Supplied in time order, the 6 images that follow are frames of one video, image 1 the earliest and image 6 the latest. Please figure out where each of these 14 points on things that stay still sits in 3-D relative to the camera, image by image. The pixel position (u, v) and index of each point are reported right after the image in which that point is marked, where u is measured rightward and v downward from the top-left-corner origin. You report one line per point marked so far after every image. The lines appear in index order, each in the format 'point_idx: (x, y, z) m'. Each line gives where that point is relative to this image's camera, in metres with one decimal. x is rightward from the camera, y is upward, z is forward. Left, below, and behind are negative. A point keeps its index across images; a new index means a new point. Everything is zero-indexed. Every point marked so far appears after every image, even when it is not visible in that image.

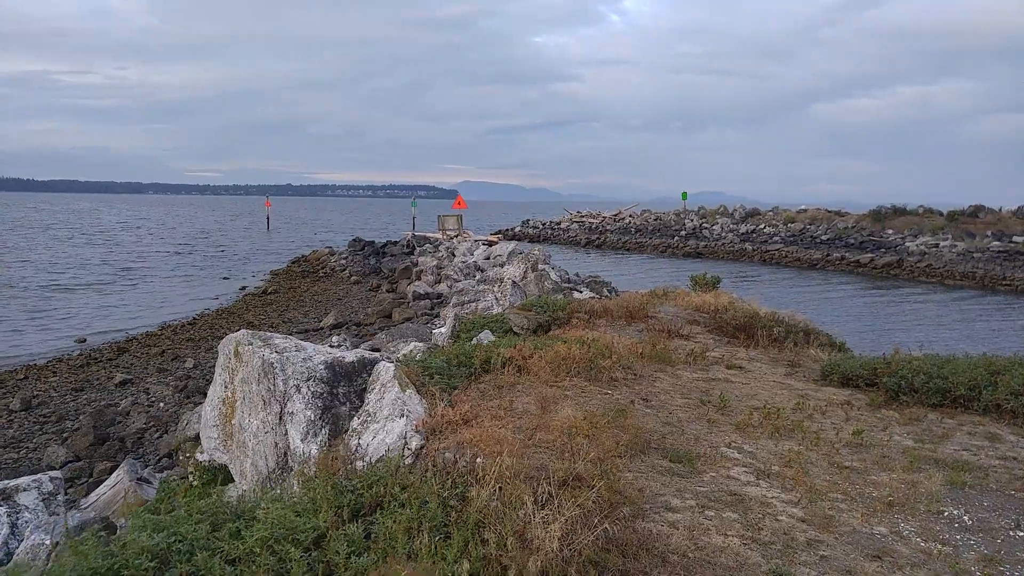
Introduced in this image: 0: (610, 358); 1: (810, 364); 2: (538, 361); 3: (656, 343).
0: (+0.8, -0.6, +5.6) m
1: (+3.2, -0.8, +7.2) m
2: (+0.2, -0.6, +5.2) m
3: (+1.6, -0.6, +7.3) m
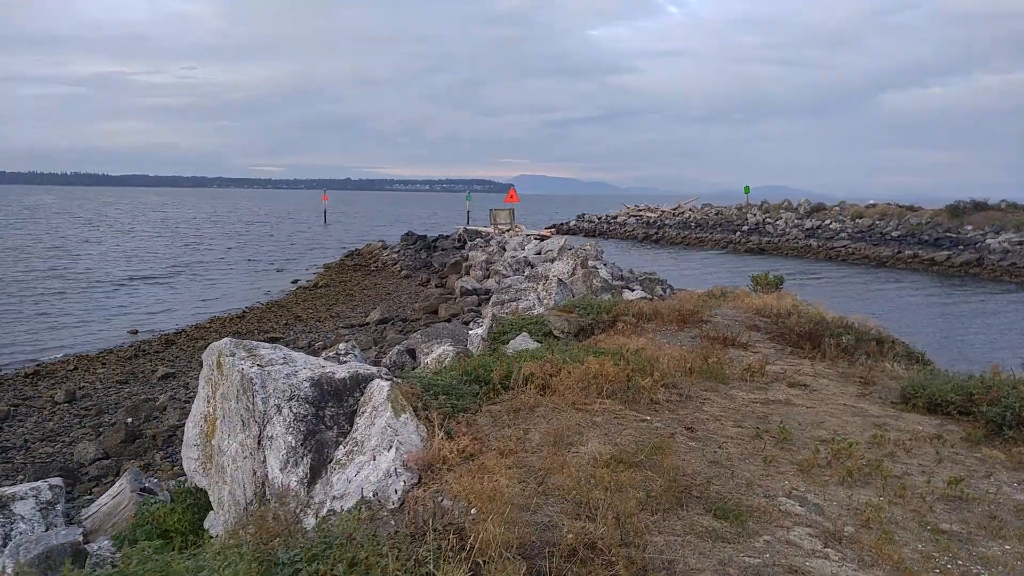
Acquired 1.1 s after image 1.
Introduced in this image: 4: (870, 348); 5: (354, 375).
0: (+1.0, -0.6, +4.9) m
1: (+3.5, -0.9, +6.3) m
2: (+0.4, -0.6, +4.5) m
3: (+1.9, -0.6, +6.5) m
4: (+4.4, -0.7, +8.4) m
5: (-0.9, -0.5, +3.8) m
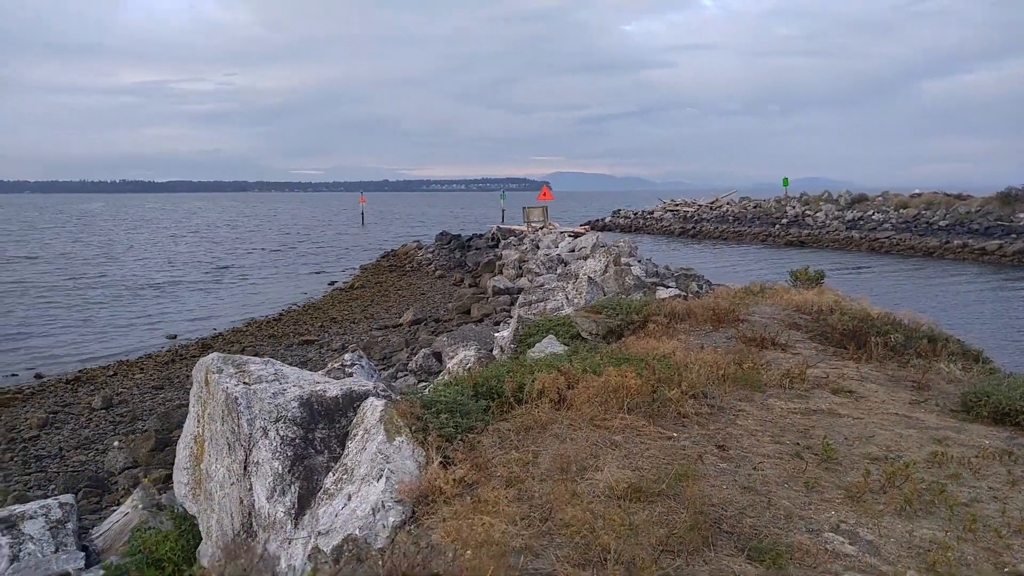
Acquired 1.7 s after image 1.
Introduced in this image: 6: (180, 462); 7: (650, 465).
0: (+1.1, -0.6, +4.5) m
1: (+3.6, -0.8, +5.7) m
2: (+0.4, -0.6, +4.1) m
3: (+2.1, -0.6, +6.0) m
4: (+4.7, -0.7, +7.8) m
5: (-0.9, -0.5, +3.5) m
6: (-1.9, -1.0, +3.8) m
7: (+0.7, -0.9, +3.3) m
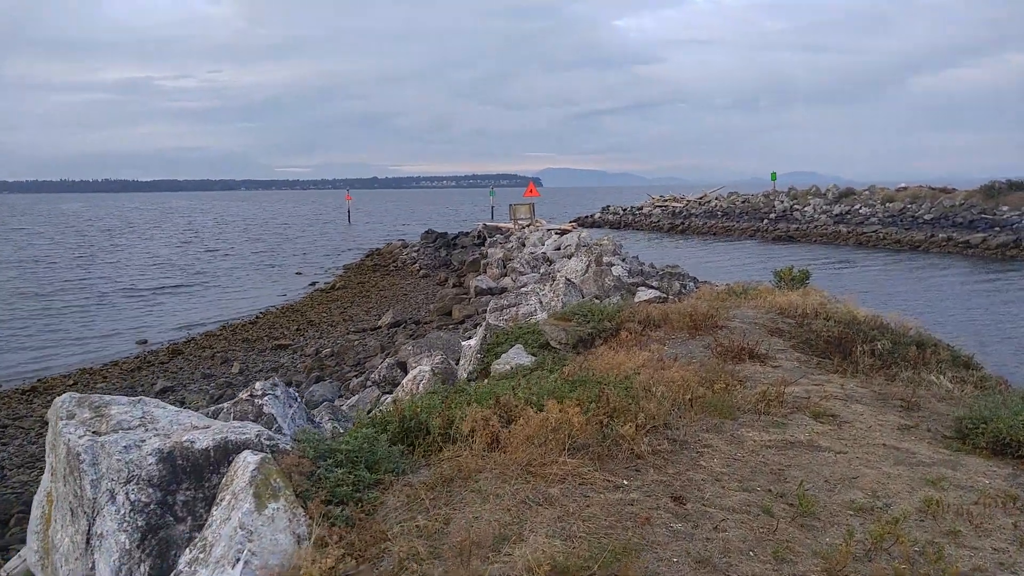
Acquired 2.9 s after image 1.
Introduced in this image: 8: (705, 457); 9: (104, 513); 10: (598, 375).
0: (+0.7, -0.7, +3.9) m
1: (+3.2, -0.9, +5.2) m
2: (0.0, -0.7, +3.5) m
3: (+1.7, -0.7, +5.4) m
4: (+4.3, -0.7, +7.3) m
5: (-1.2, -0.7, +2.9) m
6: (-2.3, -1.1, +3.2) m
7: (+0.3, -1.0, +2.7) m
8: (+1.0, -0.9, +3.7) m
9: (-1.6, -0.9, +2.6) m
10: (+0.7, -0.7, +5.1) m
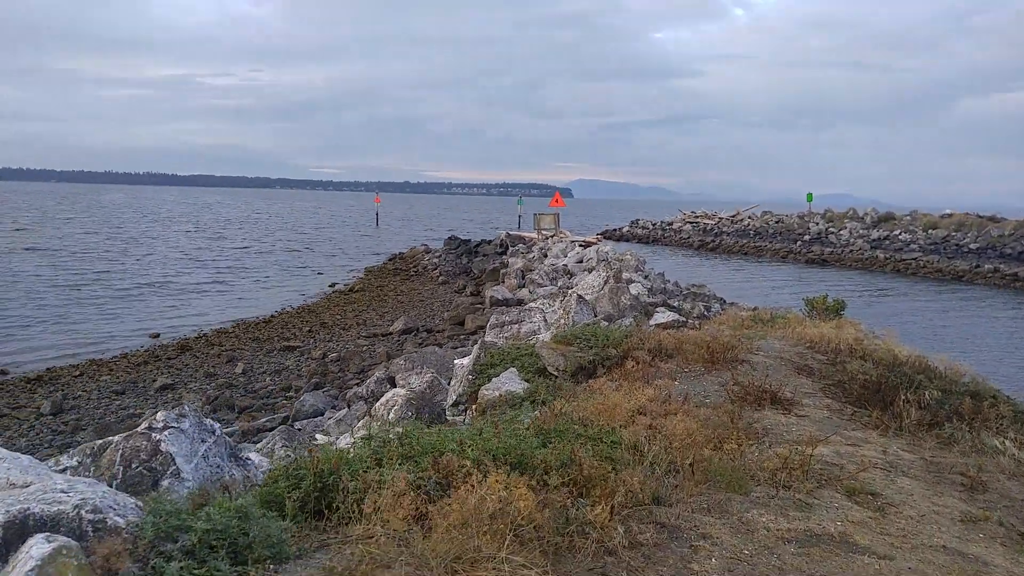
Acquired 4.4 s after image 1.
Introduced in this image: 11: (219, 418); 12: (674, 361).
0: (+0.4, -0.9, +3.0) m
1: (+3.0, -1.2, +4.2) m
2: (-0.2, -0.8, +2.7) m
3: (+1.5, -0.9, +4.5) m
4: (+4.1, -1.1, +6.3) m
5: (-1.5, -0.7, +2.1) m
6: (-2.5, -1.1, +2.4) m
7: (0.0, -1.1, +1.8) m
8: (+0.8, -1.1, +2.8) m
9: (-1.9, -0.9, +1.8) m
10: (+0.4, -0.8, +4.3) m
11: (-5.5, -2.4, +12.9) m
12: (+1.9, -0.8, +7.7) m
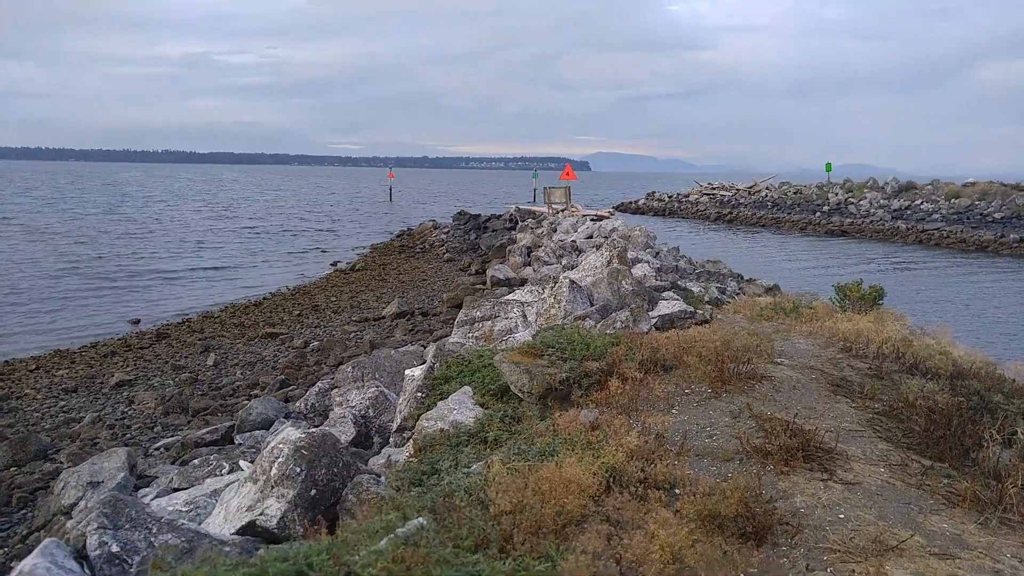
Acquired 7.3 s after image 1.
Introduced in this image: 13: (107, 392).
0: (-0.1, -1.1, +1.3) m
1: (+2.5, -1.3, +2.4) m
2: (-0.8, -1.0, +1.0) m
3: (+1.0, -1.0, +2.8) m
4: (+3.7, -1.1, +4.5) m
5: (-2.1, -0.9, +0.4) m
6: (-3.1, -1.3, +0.8) m
7: (-0.6, -1.3, +0.1) m
8: (+0.2, -1.2, +1.0) m
9: (-2.5, -1.1, +0.2) m
10: (-0.1, -0.9, +2.5) m
11: (-5.8, -2.3, +11.4) m
12: (+1.4, -0.8, +6.0) m
13: (-8.2, -2.1, +13.6) m
